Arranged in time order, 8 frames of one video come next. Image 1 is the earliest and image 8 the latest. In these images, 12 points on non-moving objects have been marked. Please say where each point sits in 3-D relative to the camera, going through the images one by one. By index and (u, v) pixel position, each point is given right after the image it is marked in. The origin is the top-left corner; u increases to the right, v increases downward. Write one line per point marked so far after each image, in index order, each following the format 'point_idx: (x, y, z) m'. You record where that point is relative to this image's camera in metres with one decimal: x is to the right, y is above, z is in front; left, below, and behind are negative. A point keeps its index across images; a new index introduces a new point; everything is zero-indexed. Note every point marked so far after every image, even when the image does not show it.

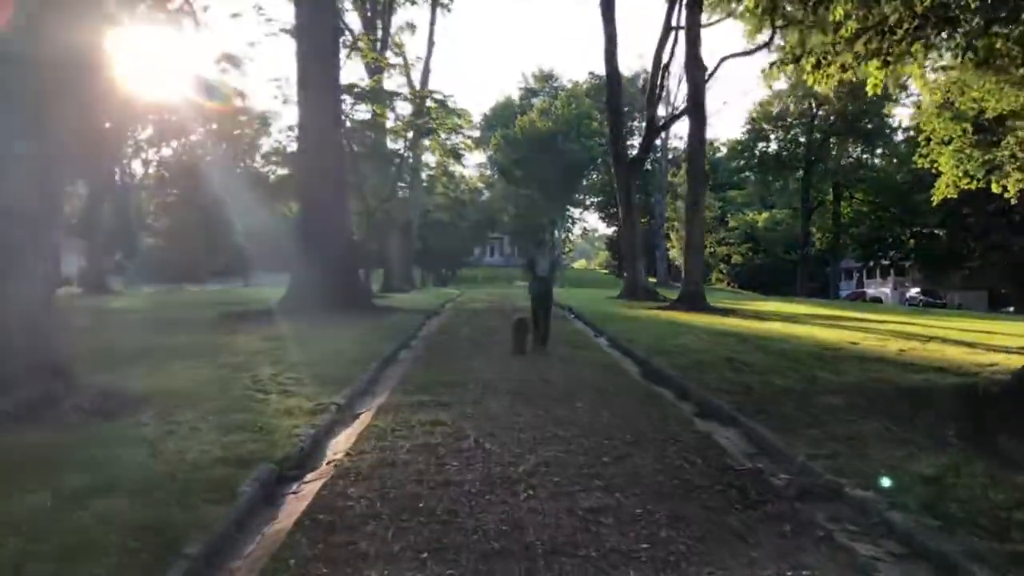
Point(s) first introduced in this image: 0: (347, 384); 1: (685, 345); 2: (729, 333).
0: (-2.7, -1.6, +9.6) m
1: (+3.9, -1.3, +13.3) m
2: (+5.5, -1.1, +15.3) m
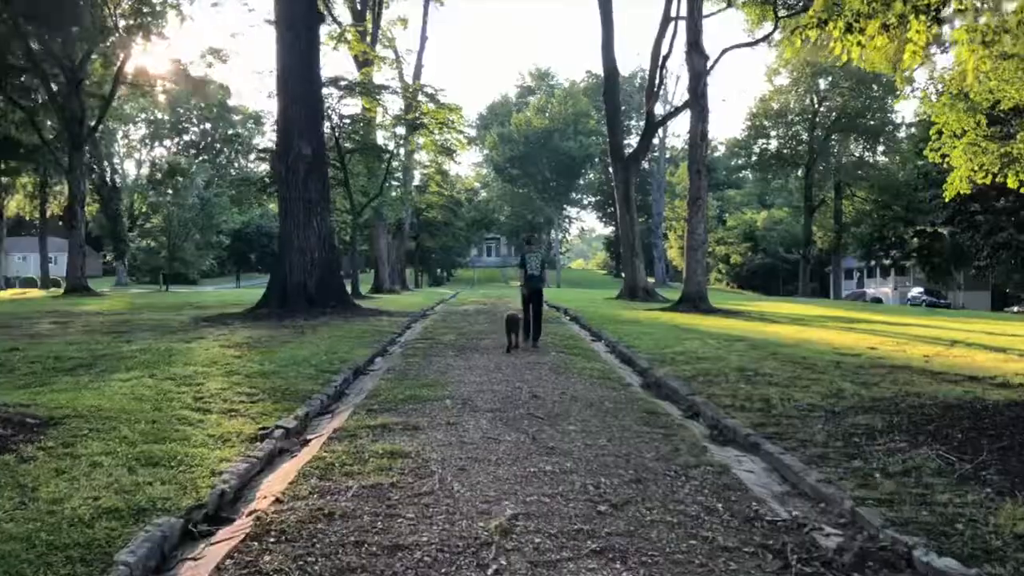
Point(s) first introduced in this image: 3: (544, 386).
0: (-2.9, -1.6, +8.4) m
1: (+3.6, -1.3, +12.0) m
2: (+5.2, -1.2, +14.0) m
3: (+0.5, -1.5, +9.2) m
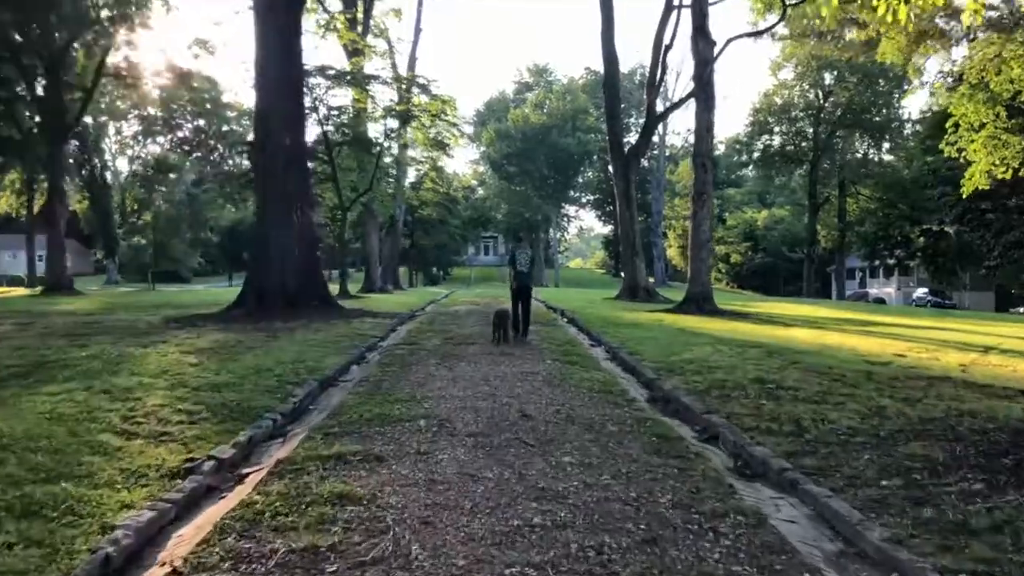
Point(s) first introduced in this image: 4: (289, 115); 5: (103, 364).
0: (-3.1, -1.6, +7.1) m
1: (+3.4, -1.3, +10.8) m
2: (+5.1, -1.2, +12.8) m
3: (+0.3, -1.5, +8.0) m
4: (-7.0, +5.5, +18.8) m
5: (-7.4, -1.4, +10.7) m
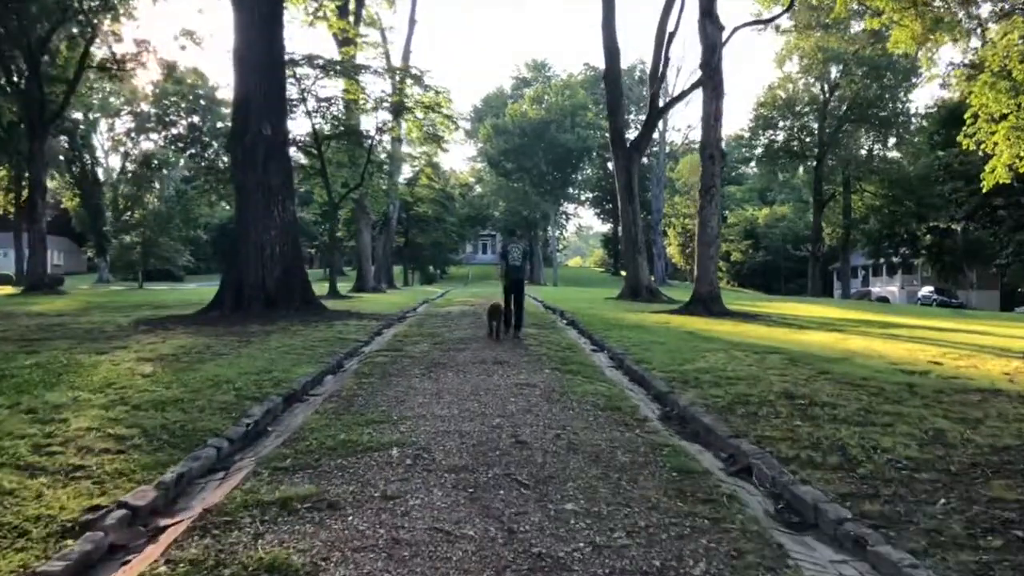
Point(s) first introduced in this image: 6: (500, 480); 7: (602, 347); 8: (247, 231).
0: (-3.2, -1.6, +5.9) m
1: (+3.3, -1.4, +9.6) m
2: (+5.0, -1.2, +11.6) m
3: (+0.2, -1.6, +6.8) m
4: (-7.2, +5.5, +17.6) m
5: (-7.5, -1.4, +9.5) m
6: (-0.1, -1.7, +5.1) m
7: (+1.9, -1.3, +12.7) m
8: (-7.8, +1.6, +17.4) m
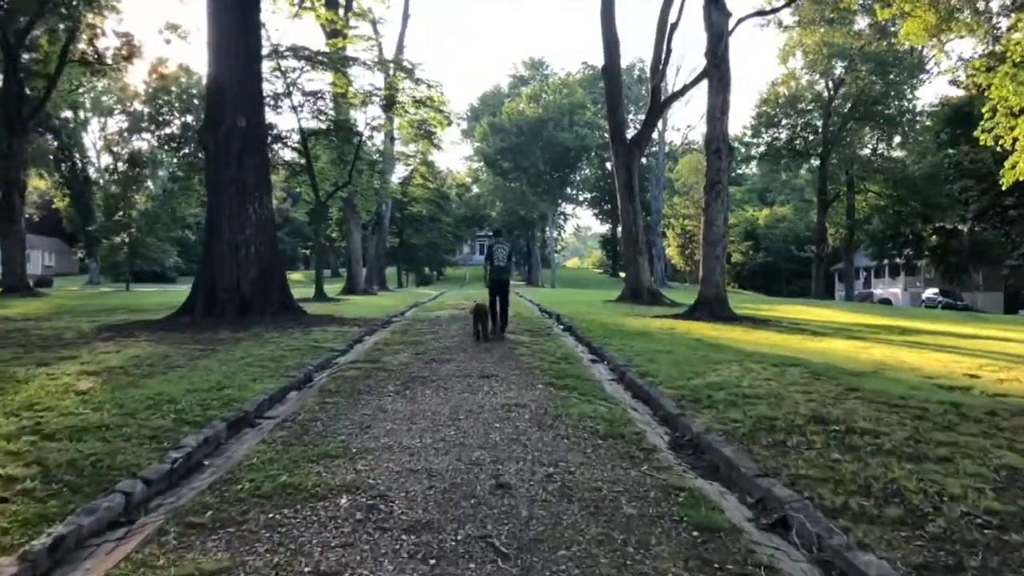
0: (-3.4, -1.7, +4.8) m
1: (+3.2, -1.4, +8.5) m
2: (+4.8, -1.3, +10.5) m
3: (+0.1, -1.6, +5.6) m
4: (-7.4, +5.4, +16.4) m
5: (-7.6, -1.4, +8.3) m
6: (-0.3, -1.7, +4.0) m
7: (+1.7, -1.4, +11.6) m
8: (-8.0, +1.6, +16.2) m
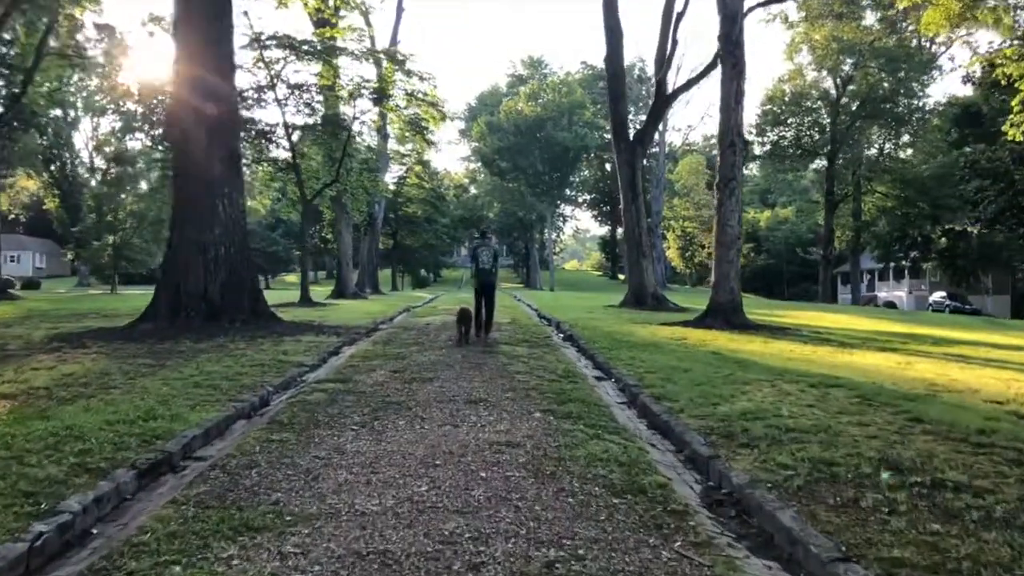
0: (-3.5, -1.8, +3.3) m
1: (+3.1, -1.5, +7.0) m
2: (+4.7, -1.4, +9.0) m
3: (0.0, -1.7, +4.2) m
4: (-7.5, +5.3, +14.9) m
5: (-7.7, -1.5, +6.8) m
6: (-0.4, -1.8, +2.5) m
7: (+1.6, -1.5, +10.1) m
8: (-8.1, +1.4, +14.7) m
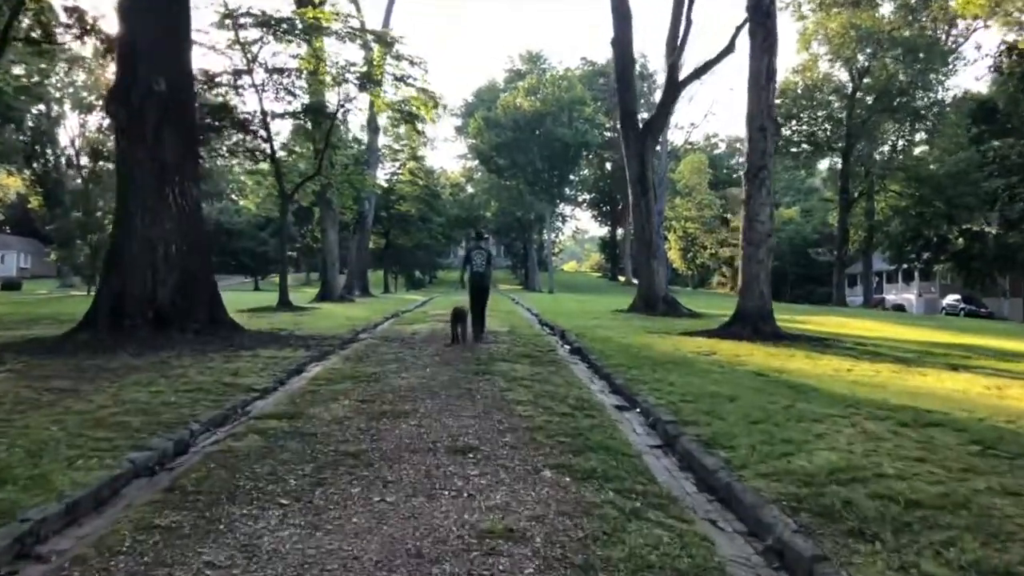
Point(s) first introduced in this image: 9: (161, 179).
0: (-3.4, -1.9, +1.2) m
1: (+3.1, -1.6, +5.0) m
2: (+4.7, -1.5, +7.0) m
3: (0.0, -1.8, +2.1) m
4: (-7.5, +5.2, +12.9) m
5: (-7.7, -1.6, +4.7) m
6: (-0.3, -1.9, +0.5) m
7: (+1.6, -1.6, +8.0) m
8: (-8.1, +1.3, +12.6) m
9: (-7.5, +2.4, +12.8) m
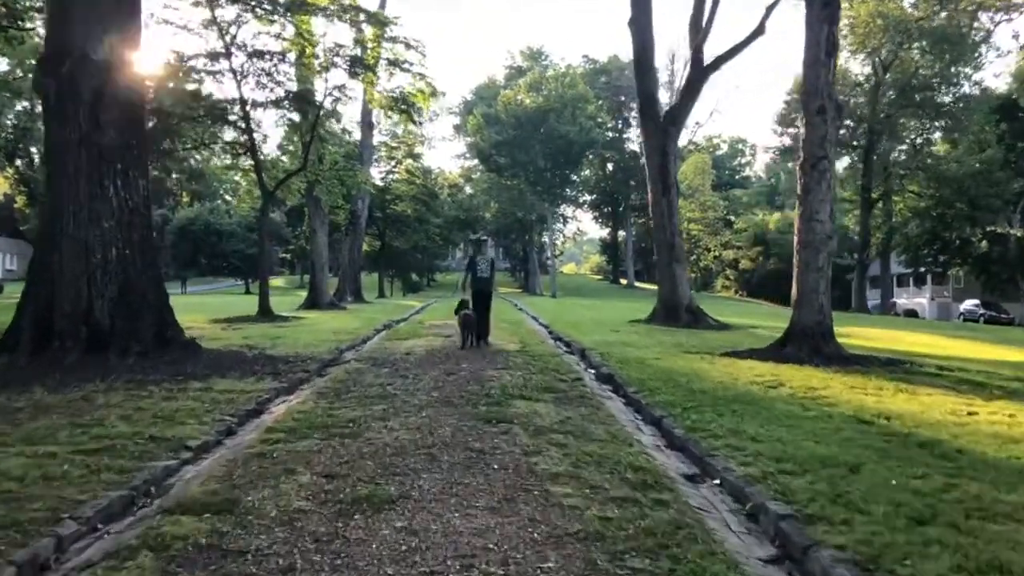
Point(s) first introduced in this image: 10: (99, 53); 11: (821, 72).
0: (-3.1, -2.1, -1.1) m
1: (+3.4, -1.8, +2.7) m
2: (+5.0, -1.7, +4.7) m
3: (+0.3, -2.0, -0.2) m
4: (-7.2, +4.9, +10.6) m
5: (-7.4, -1.8, +2.4) m
6: (0.0, -2.1, -1.9) m
7: (+1.9, -1.8, +5.8) m
8: (-7.8, +1.1, +10.3) m
9: (-7.3, +2.1, +10.5) m
10: (-7.3, +4.1, +10.5) m
11: (+6.3, +4.3, +12.0) m
